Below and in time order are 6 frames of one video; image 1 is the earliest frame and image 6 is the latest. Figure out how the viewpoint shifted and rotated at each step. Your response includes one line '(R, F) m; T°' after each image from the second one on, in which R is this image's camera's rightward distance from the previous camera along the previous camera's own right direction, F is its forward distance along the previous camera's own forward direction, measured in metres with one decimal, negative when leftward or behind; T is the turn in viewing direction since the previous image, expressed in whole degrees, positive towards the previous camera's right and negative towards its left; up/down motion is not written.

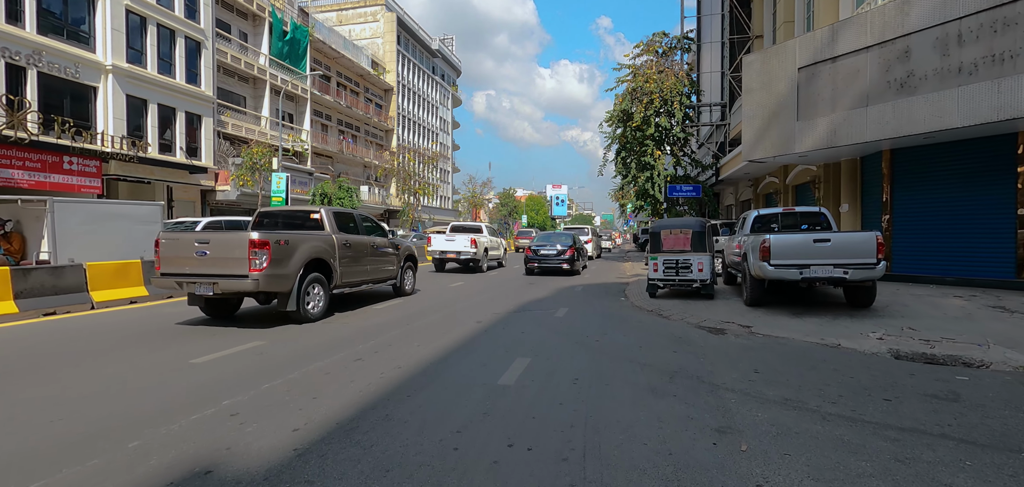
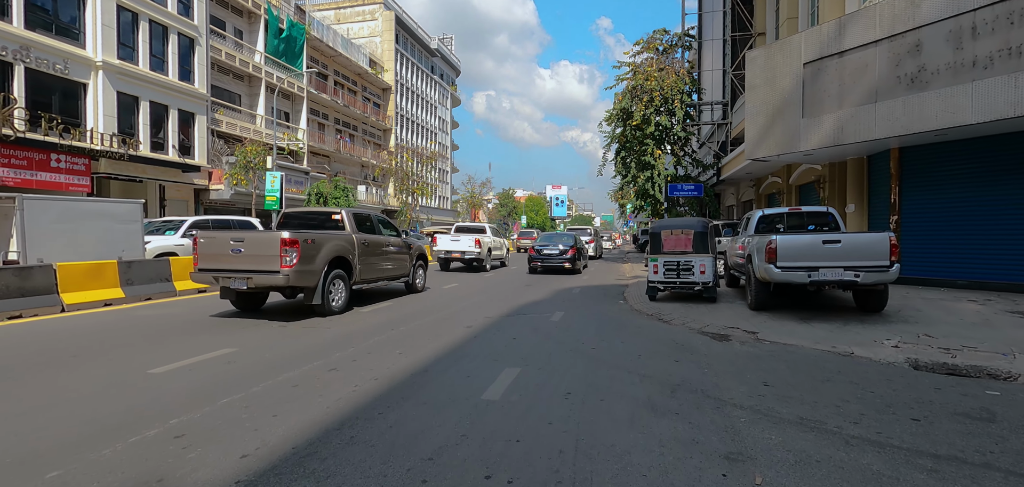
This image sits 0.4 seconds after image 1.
(+0.1, +0.5) m; 0°
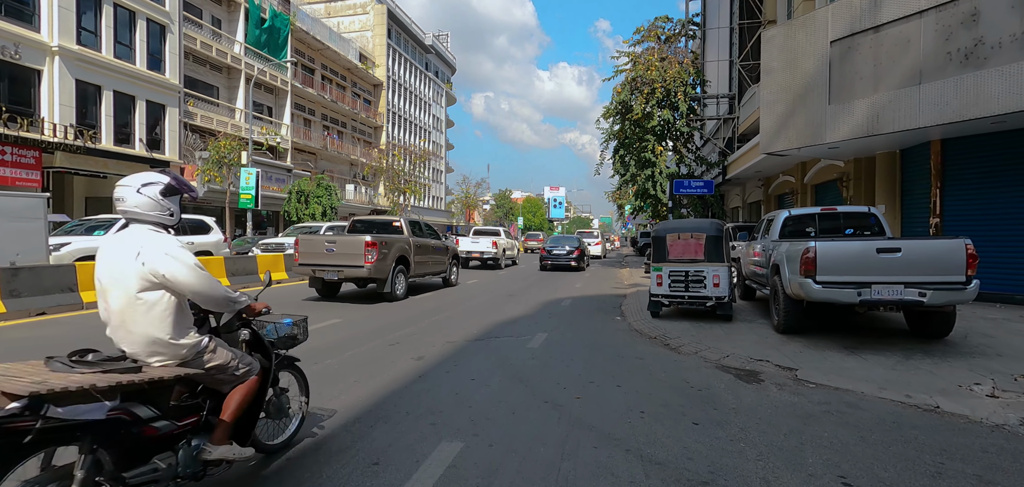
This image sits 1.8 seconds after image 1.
(+0.4, +1.9) m; 0°
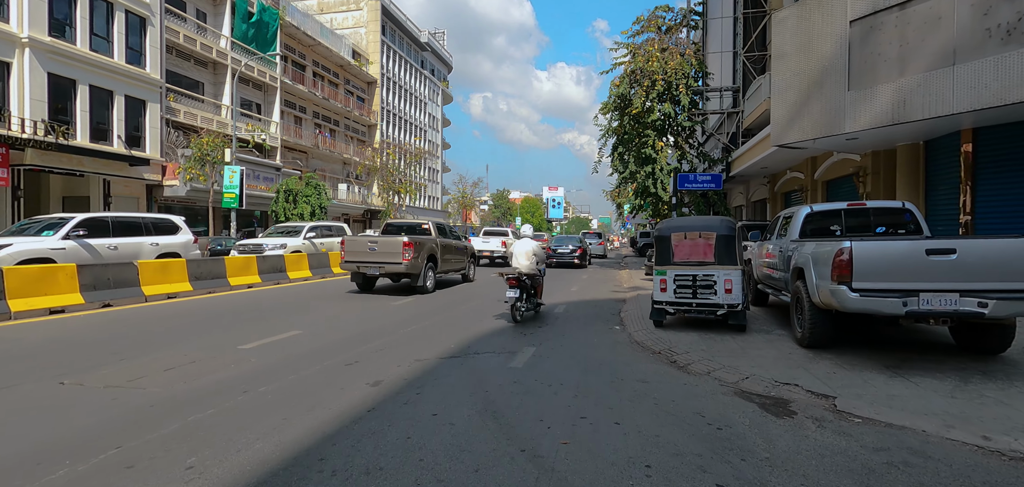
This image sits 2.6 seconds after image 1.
(+0.2, +1.1) m; 0°
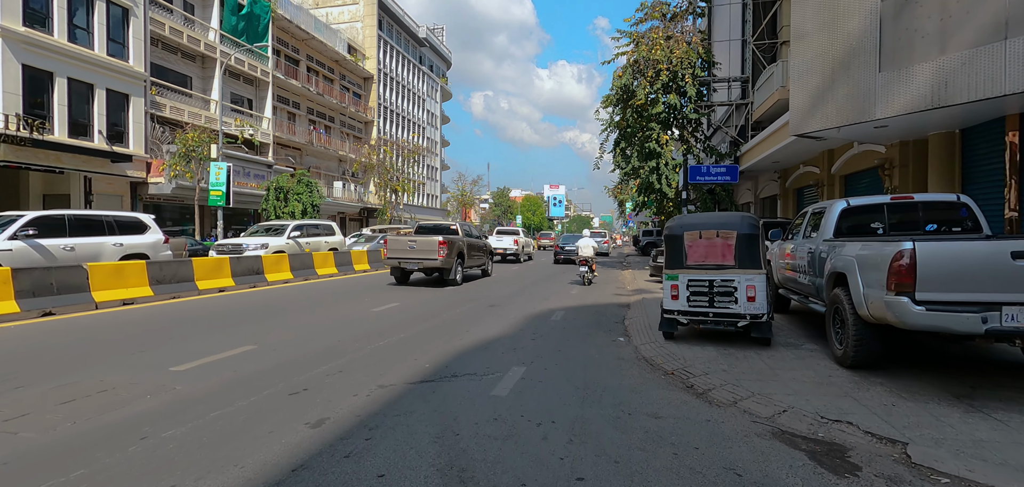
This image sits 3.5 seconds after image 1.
(+0.2, +1.1) m; 0°
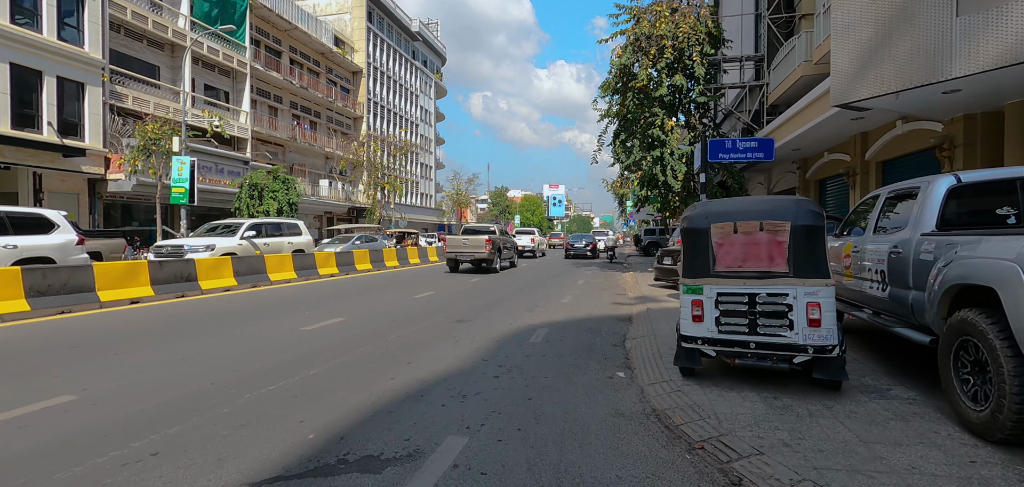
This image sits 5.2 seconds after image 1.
(+0.5, +2.2) m; 0°
